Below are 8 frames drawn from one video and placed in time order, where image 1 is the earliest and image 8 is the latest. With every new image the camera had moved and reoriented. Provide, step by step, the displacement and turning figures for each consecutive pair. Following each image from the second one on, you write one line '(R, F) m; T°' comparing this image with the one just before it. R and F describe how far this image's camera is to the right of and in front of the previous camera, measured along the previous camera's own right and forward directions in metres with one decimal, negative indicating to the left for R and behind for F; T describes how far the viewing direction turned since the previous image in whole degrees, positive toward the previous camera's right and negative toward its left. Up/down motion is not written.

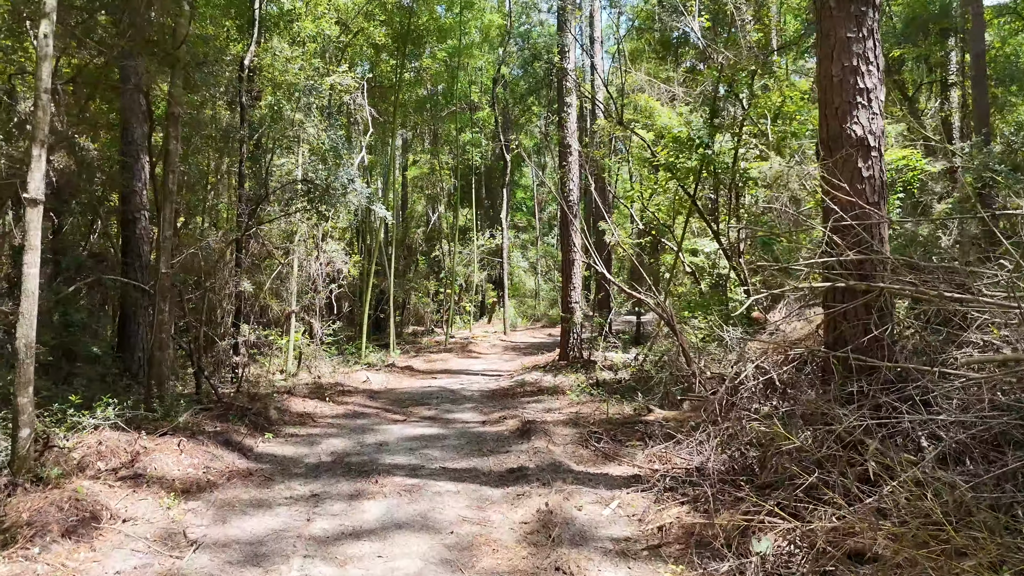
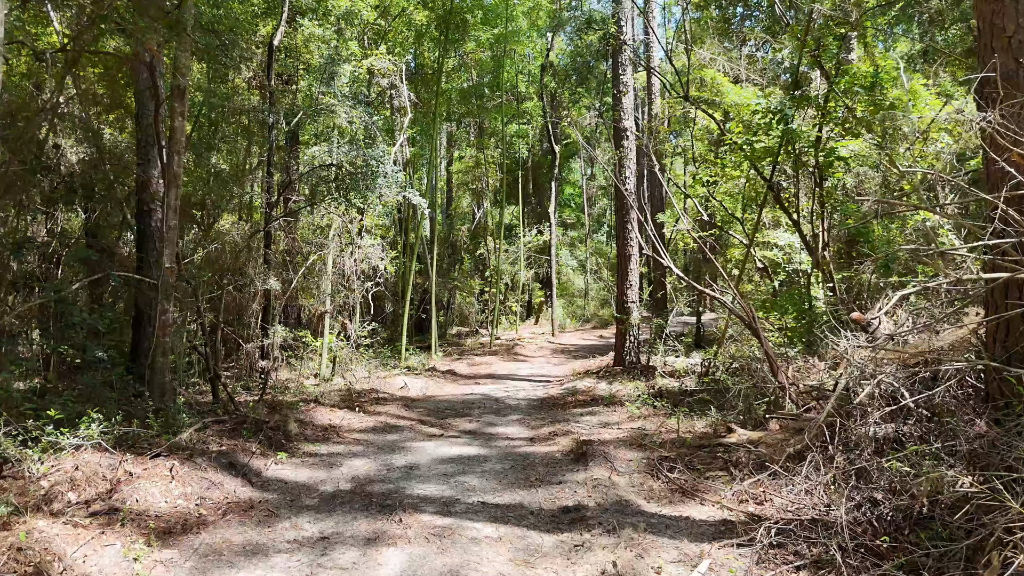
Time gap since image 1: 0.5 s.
(0.0, +0.9) m; -4°
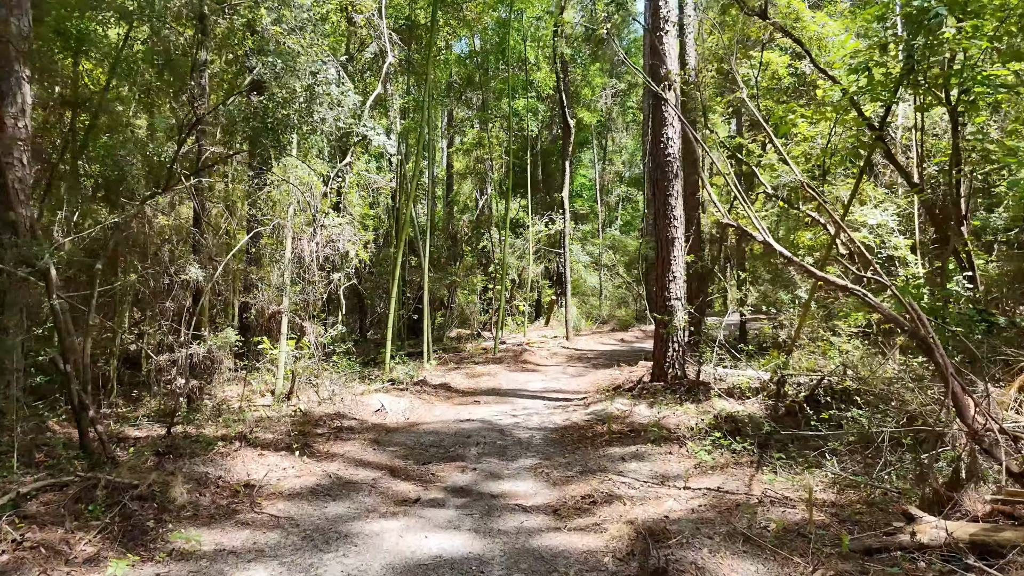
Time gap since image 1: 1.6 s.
(0.0, +2.1) m; 0°
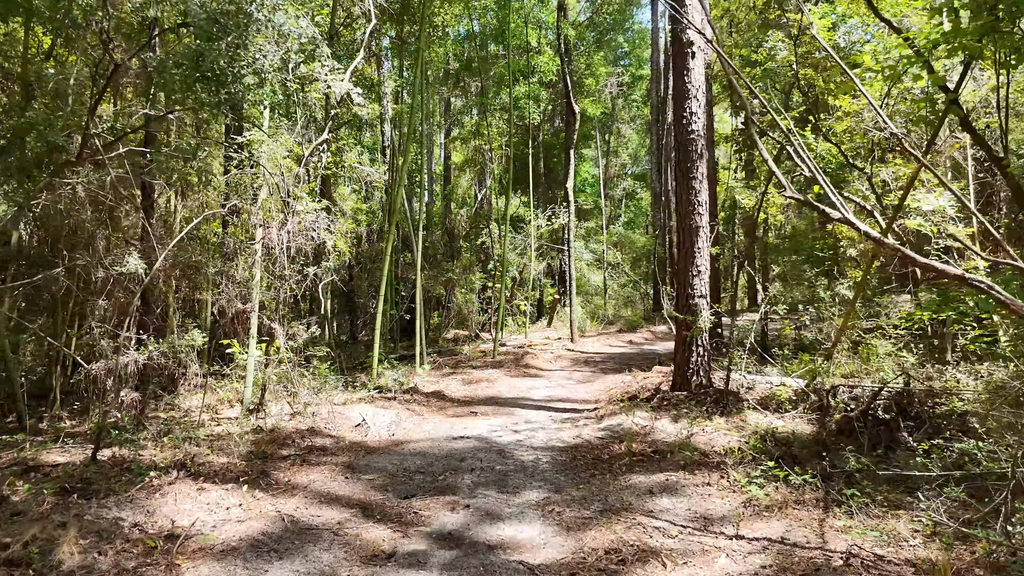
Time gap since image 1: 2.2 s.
(0.0, +0.9) m; 0°
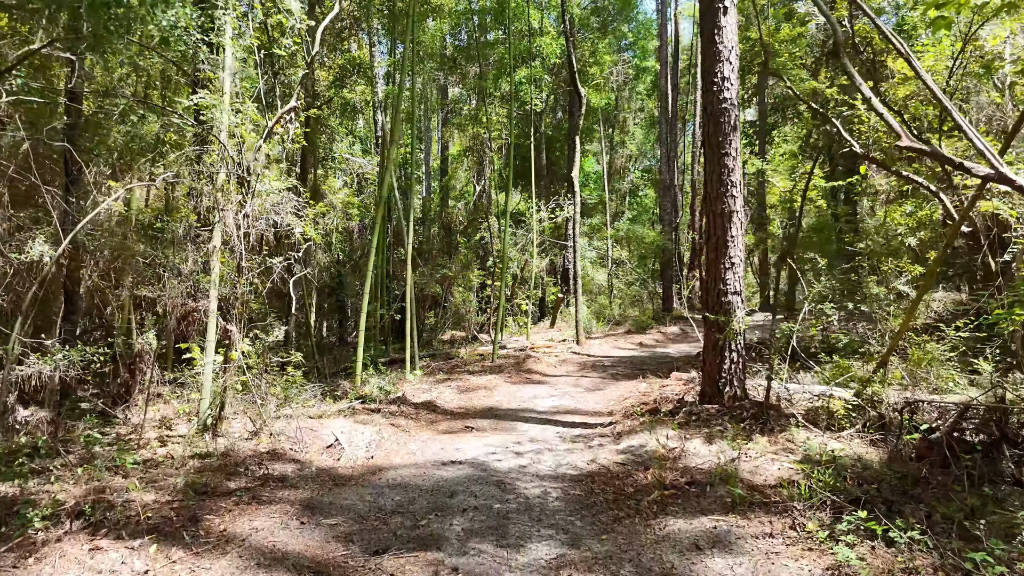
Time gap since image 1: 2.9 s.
(0.0, +1.0) m; 0°
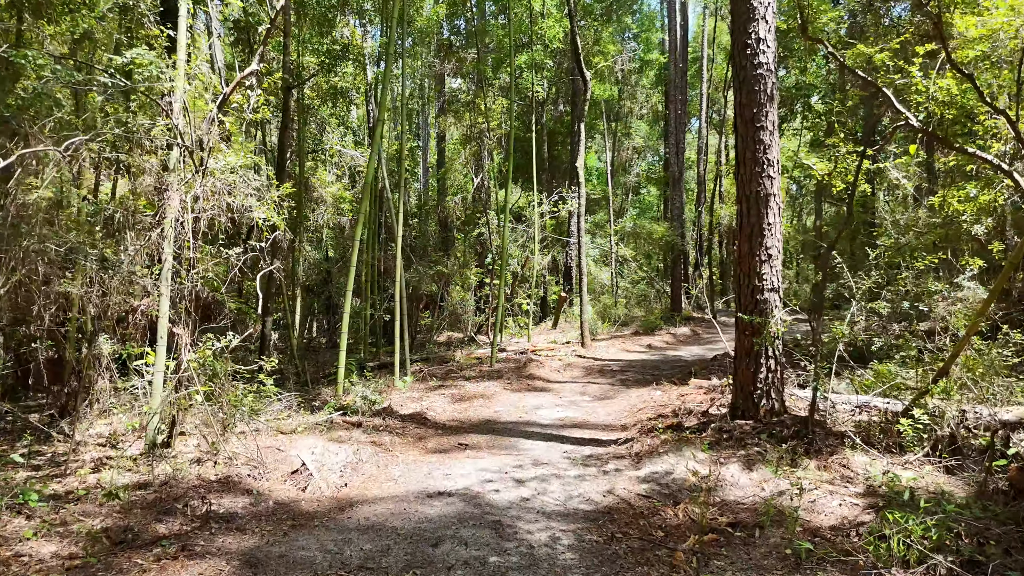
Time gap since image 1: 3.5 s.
(0.0, +0.8) m; 0°
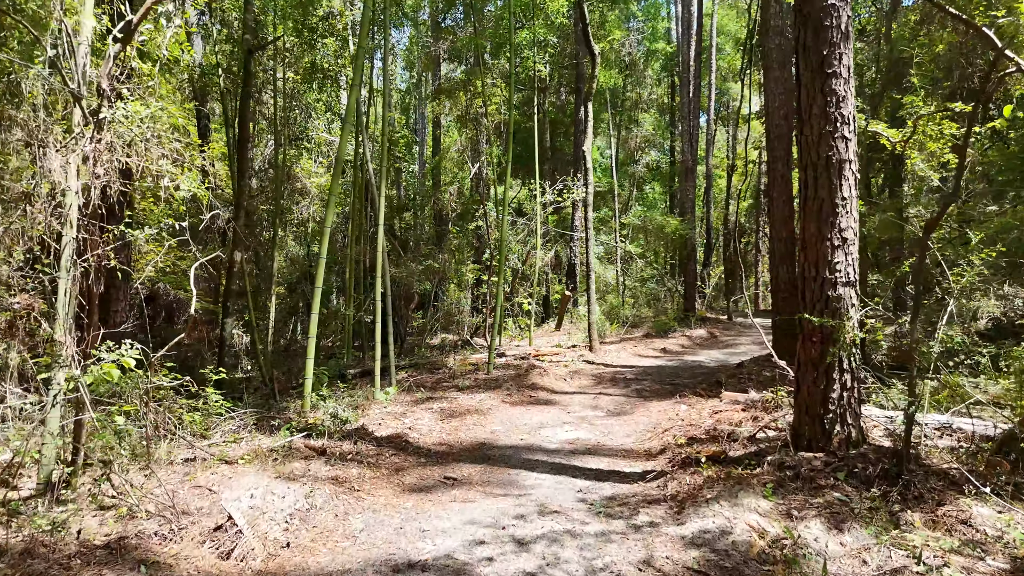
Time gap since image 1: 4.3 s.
(0.0, +1.1) m; 0°
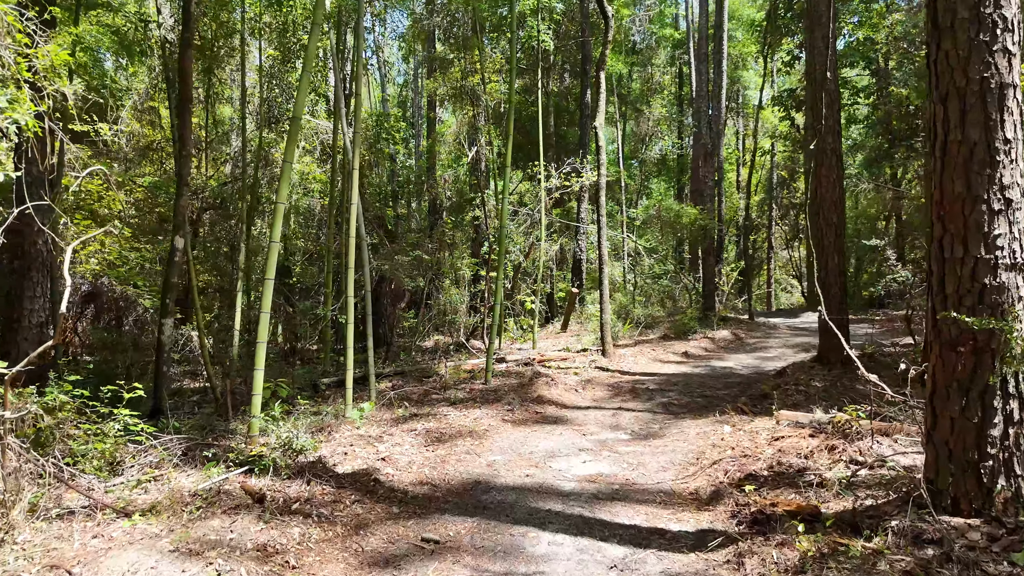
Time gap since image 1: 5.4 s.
(0.0, +1.2) m; 0°
